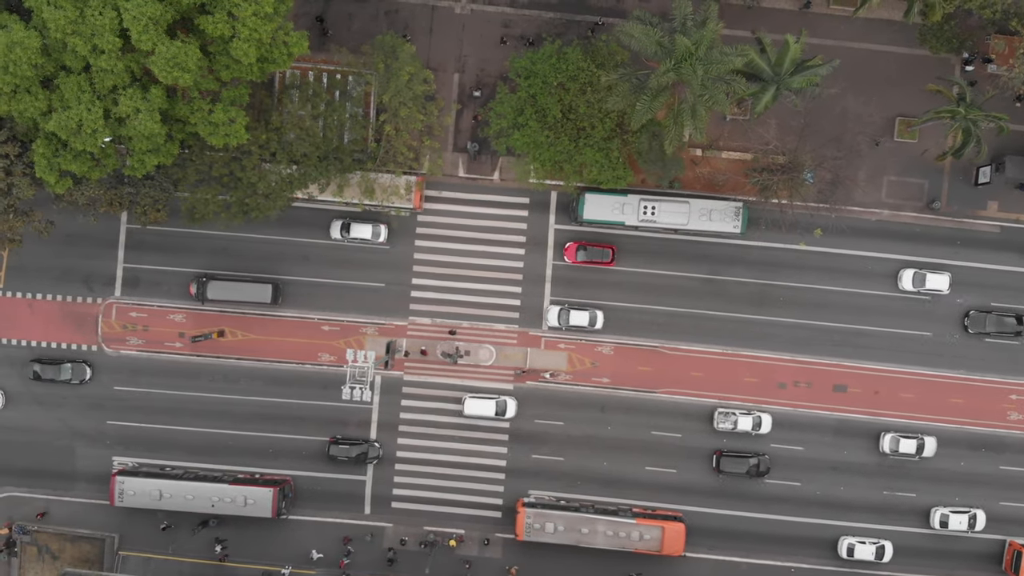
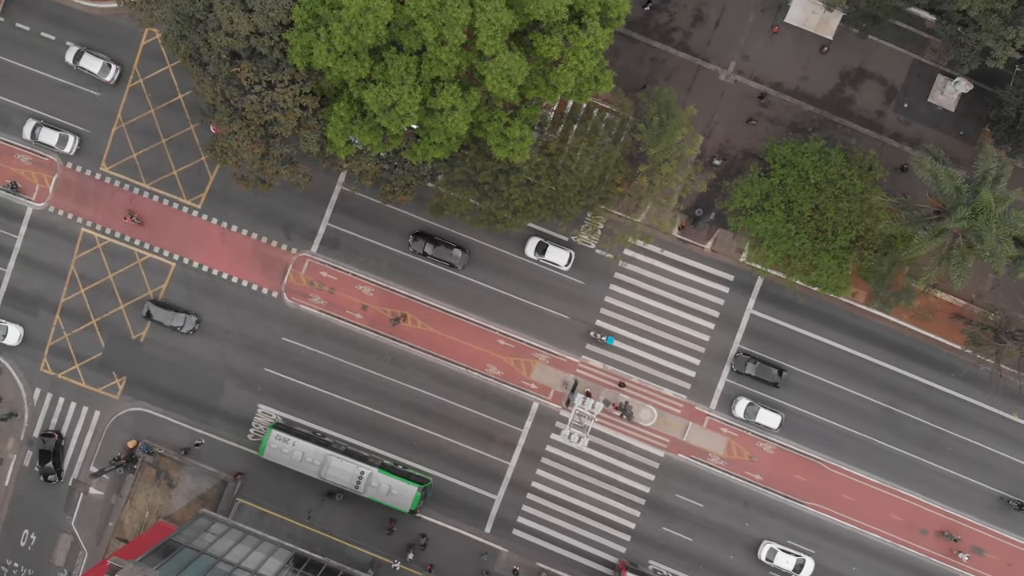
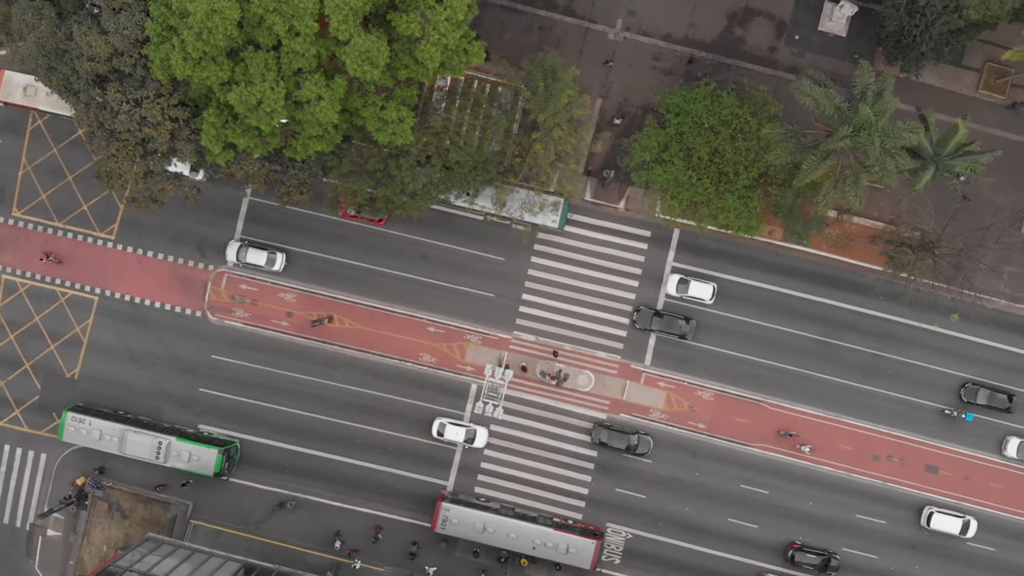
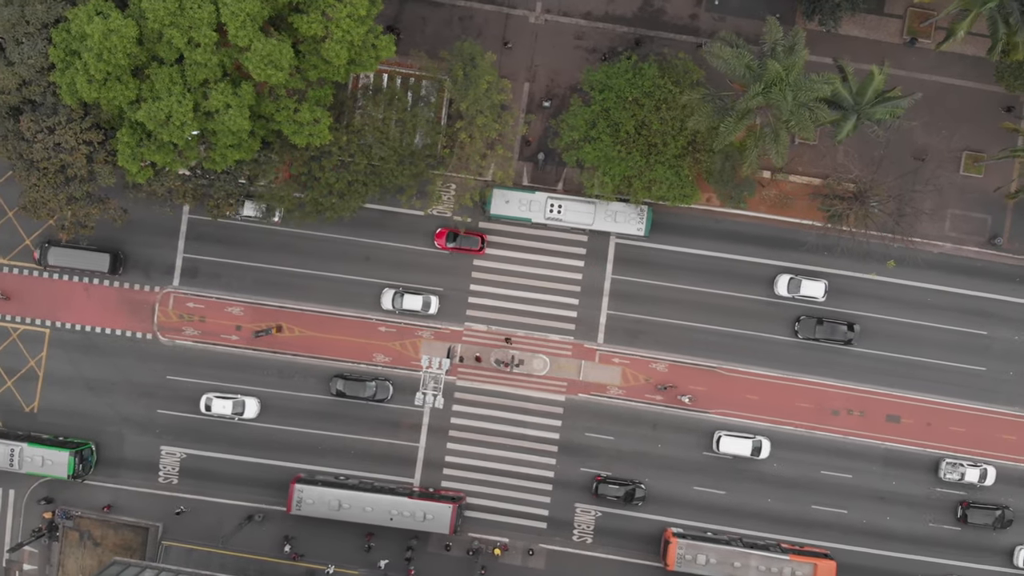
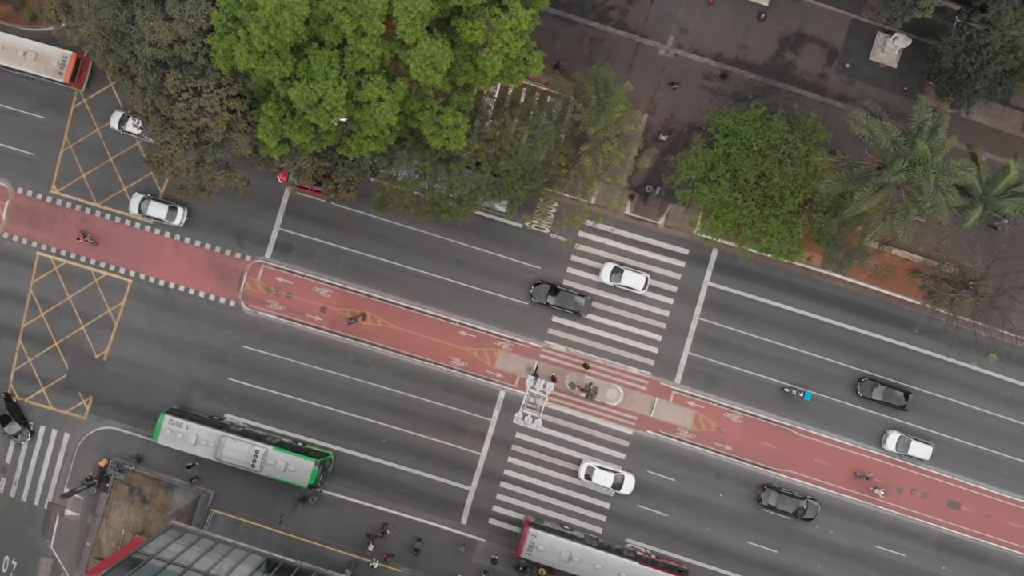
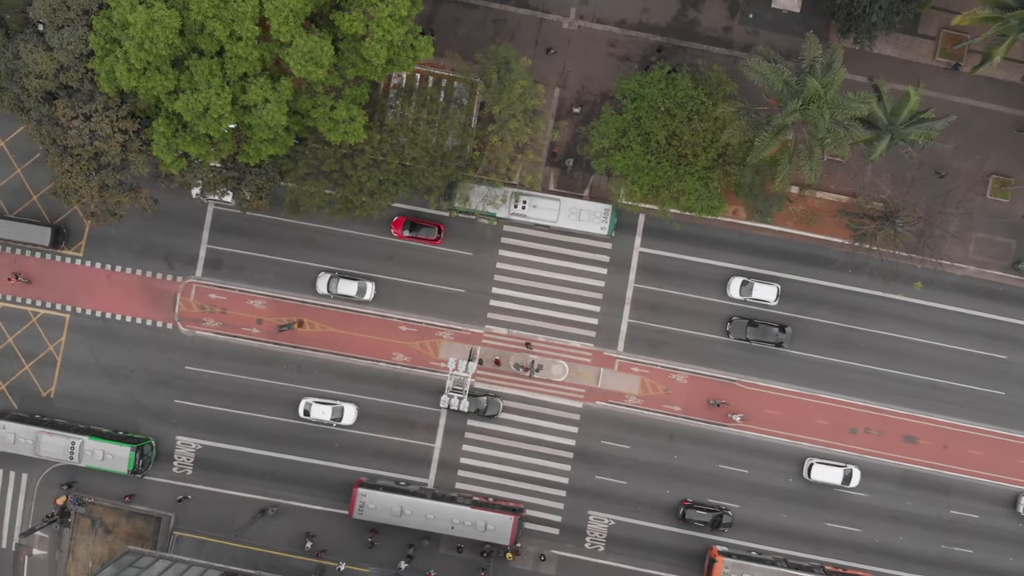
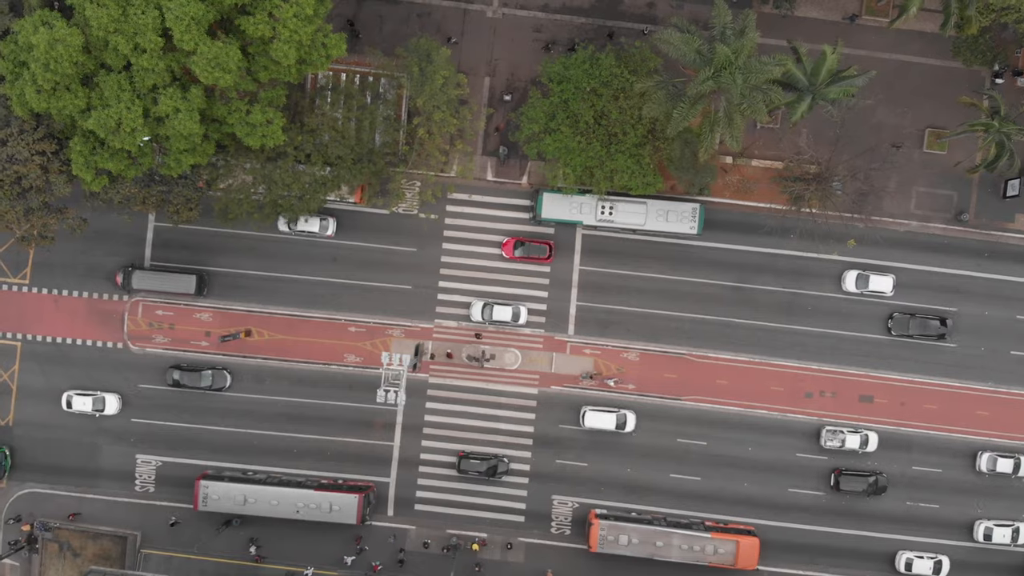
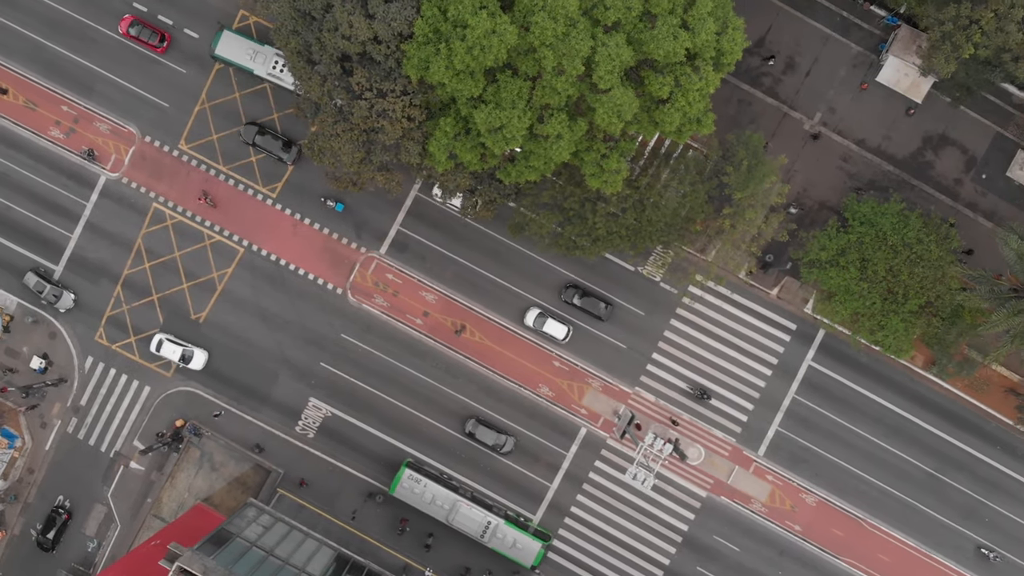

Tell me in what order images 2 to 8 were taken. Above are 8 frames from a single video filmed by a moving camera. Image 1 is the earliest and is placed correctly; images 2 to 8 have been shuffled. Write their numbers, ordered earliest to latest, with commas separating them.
7, 4, 6, 3, 5, 2, 8
